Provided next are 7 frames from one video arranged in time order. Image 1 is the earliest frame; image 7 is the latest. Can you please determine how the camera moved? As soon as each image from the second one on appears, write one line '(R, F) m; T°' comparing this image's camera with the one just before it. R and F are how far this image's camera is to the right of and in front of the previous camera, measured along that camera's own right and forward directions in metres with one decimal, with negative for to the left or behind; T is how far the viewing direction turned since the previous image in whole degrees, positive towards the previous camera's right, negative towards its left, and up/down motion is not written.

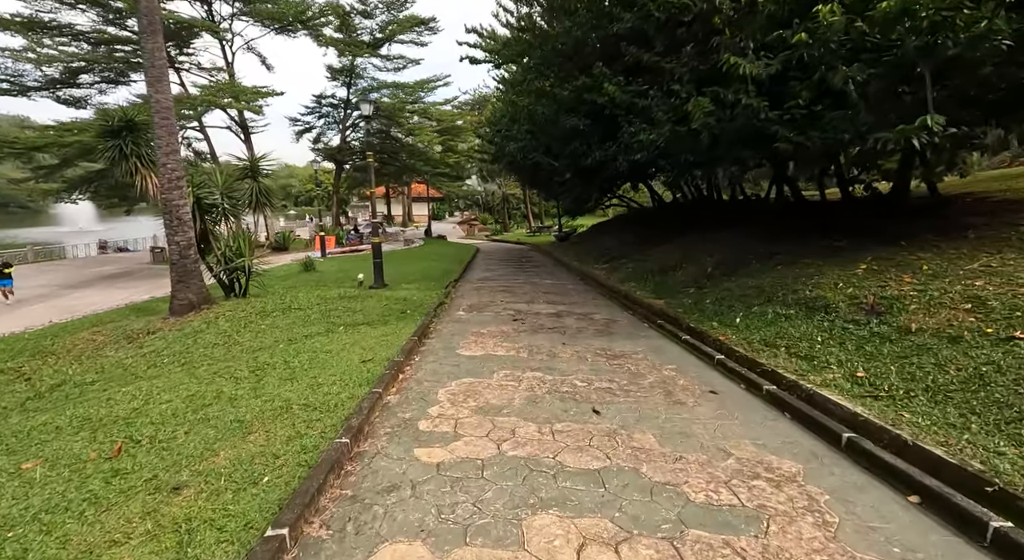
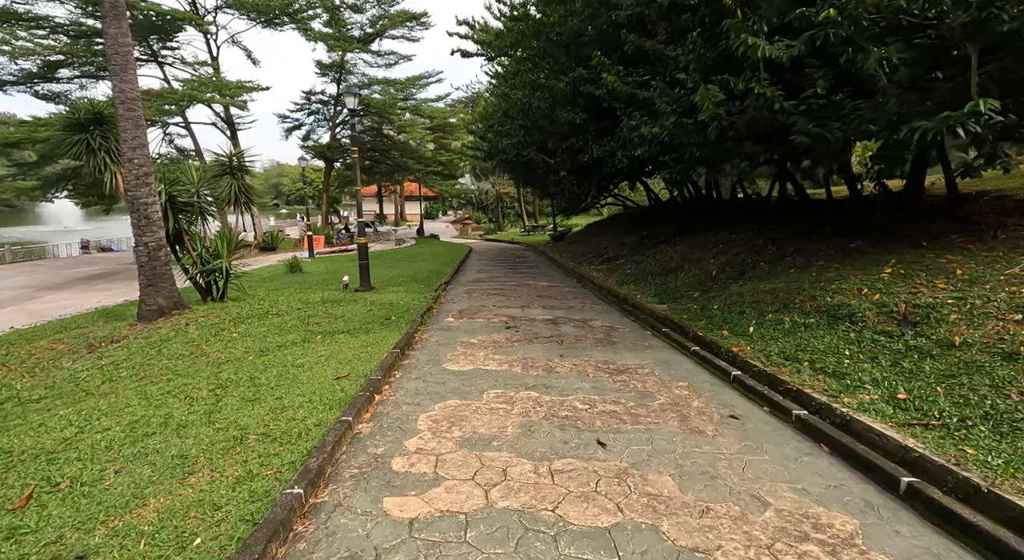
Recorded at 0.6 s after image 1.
(0.0, +0.5) m; +1°
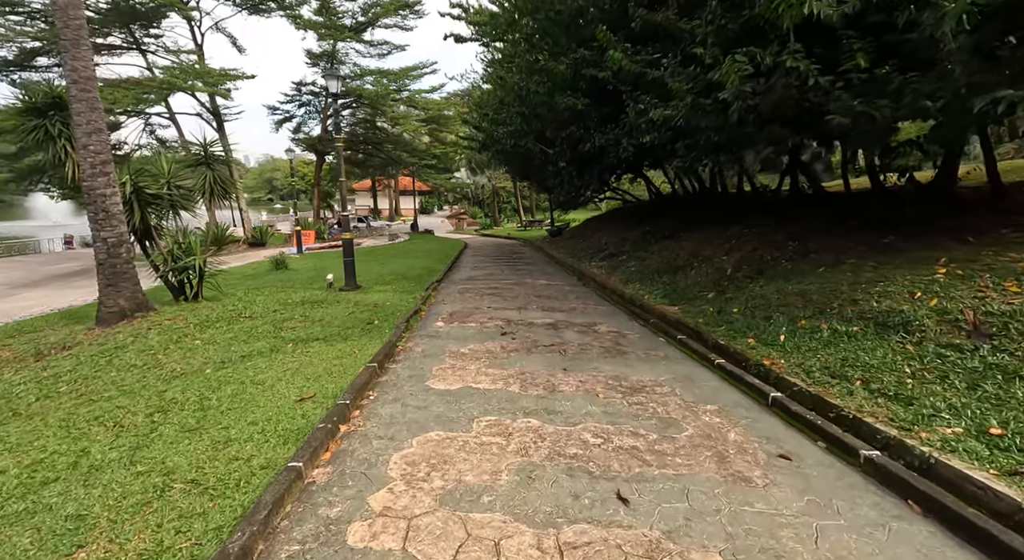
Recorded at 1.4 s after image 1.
(0.0, +0.7) m; 0°
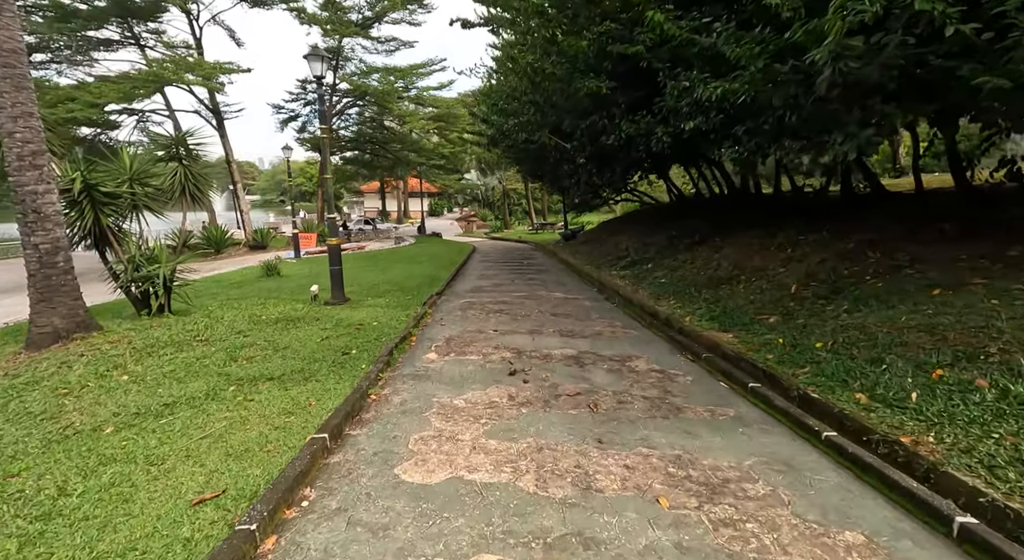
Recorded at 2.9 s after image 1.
(0.0, +1.4) m; -1°
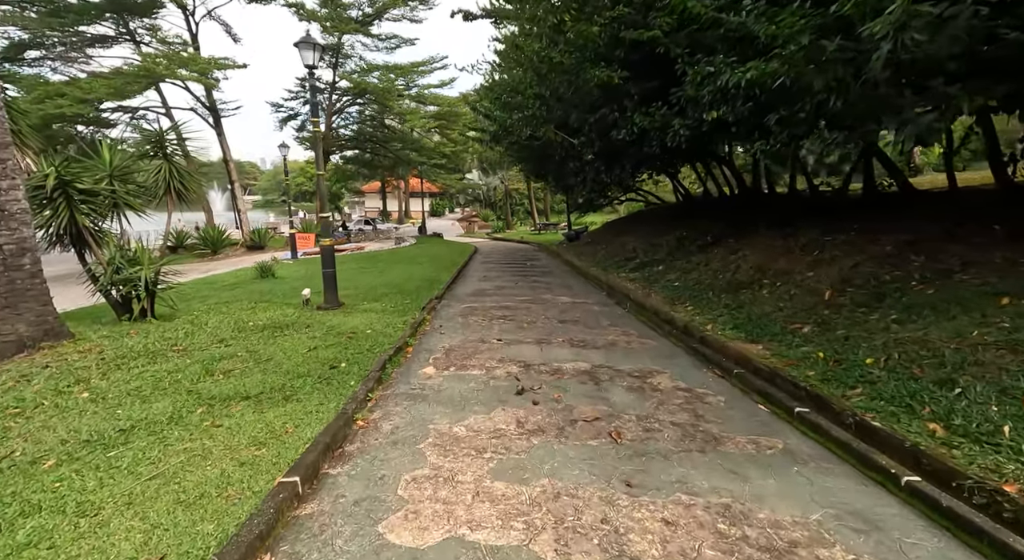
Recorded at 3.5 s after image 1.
(0.0, +0.6) m; 0°
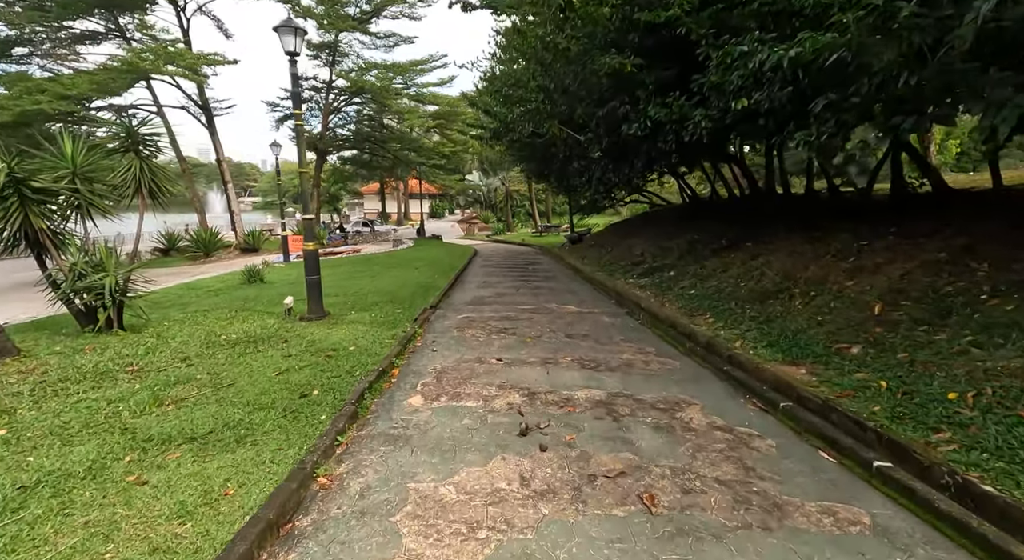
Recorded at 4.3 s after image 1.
(0.0, +0.7) m; 0°
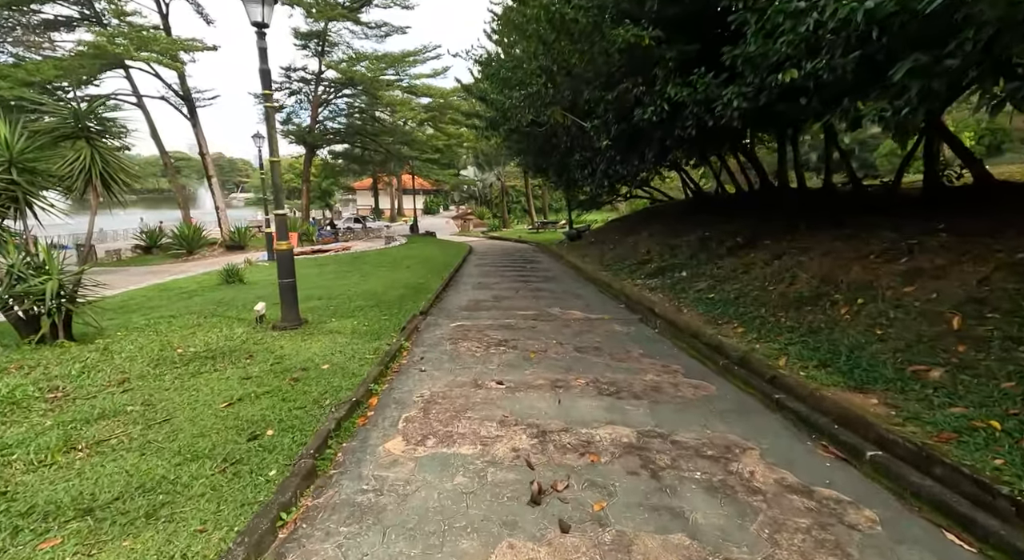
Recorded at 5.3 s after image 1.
(-0.1, +0.9) m; +1°
